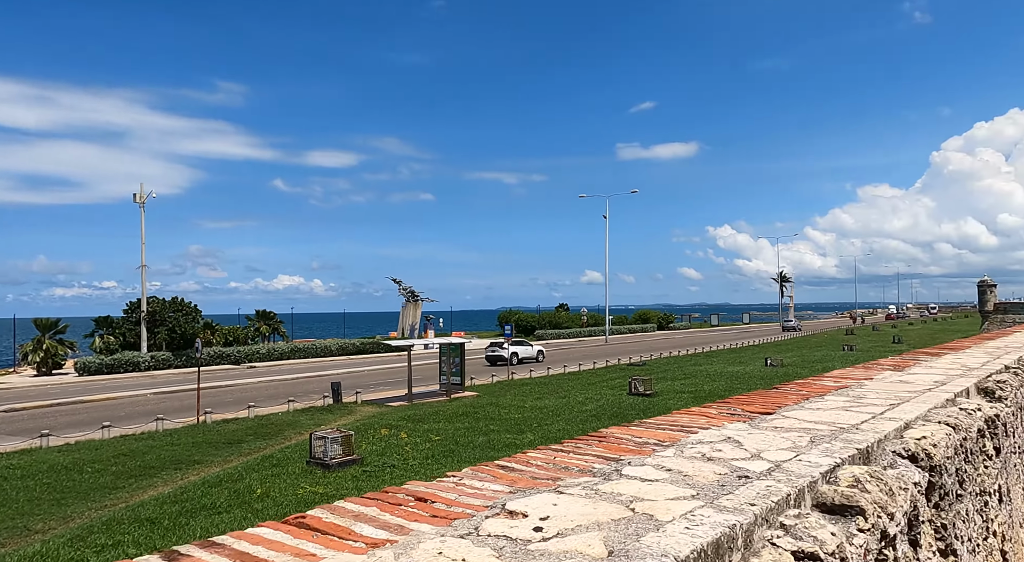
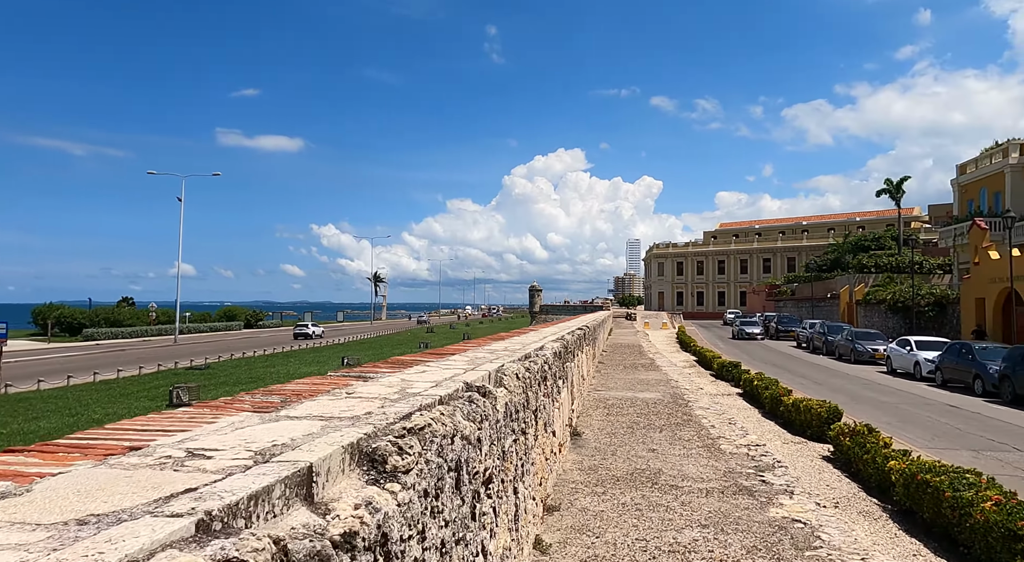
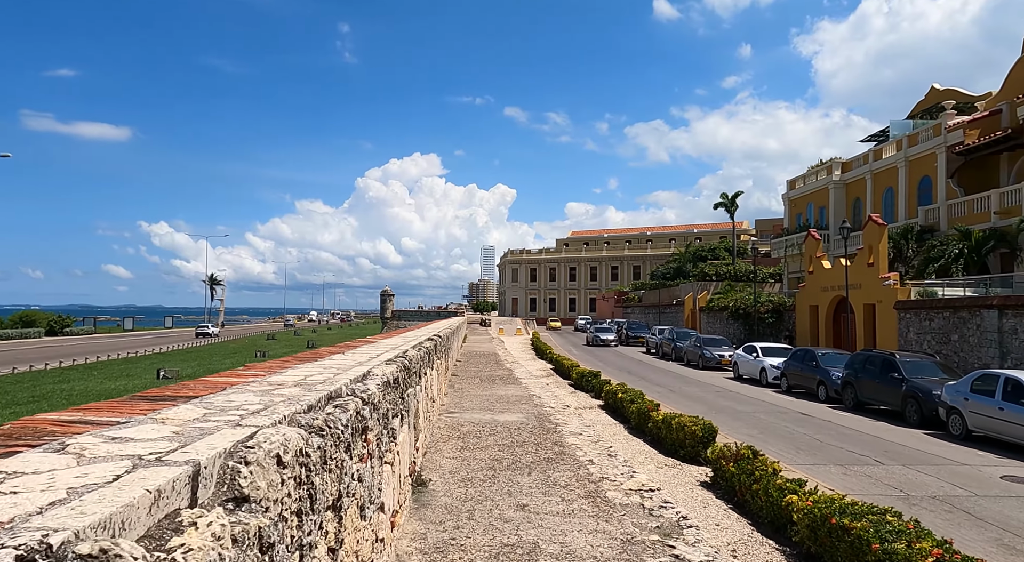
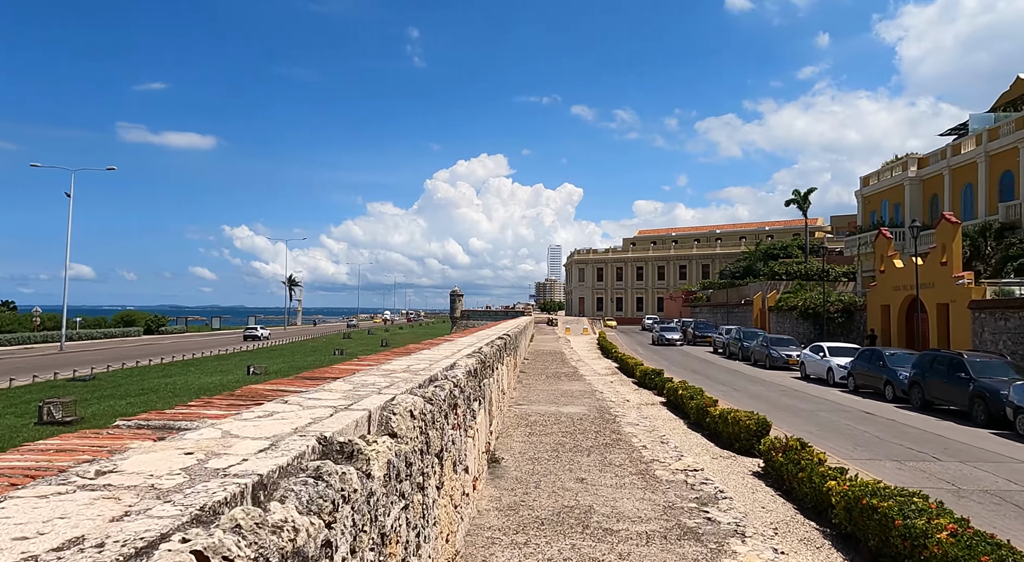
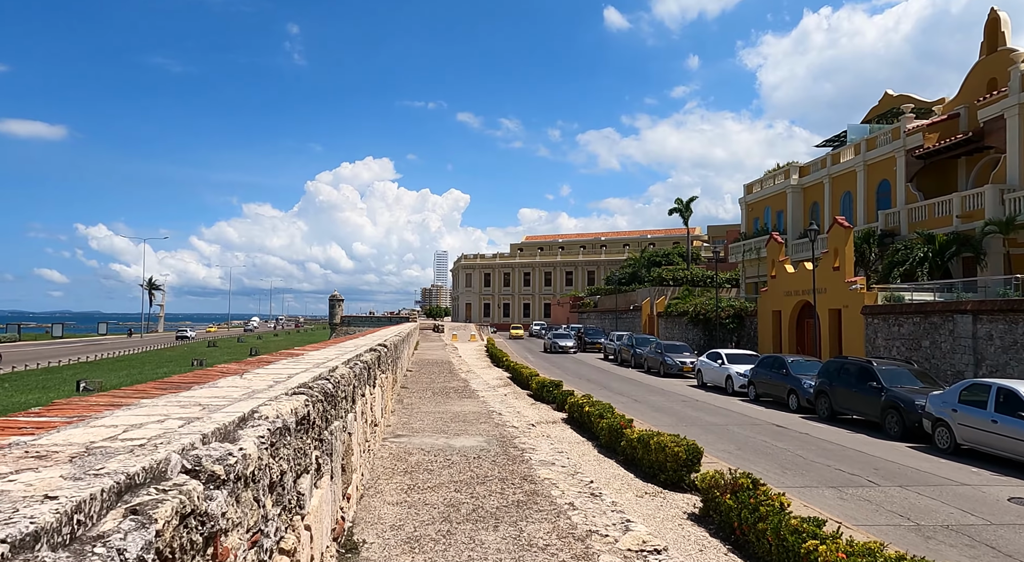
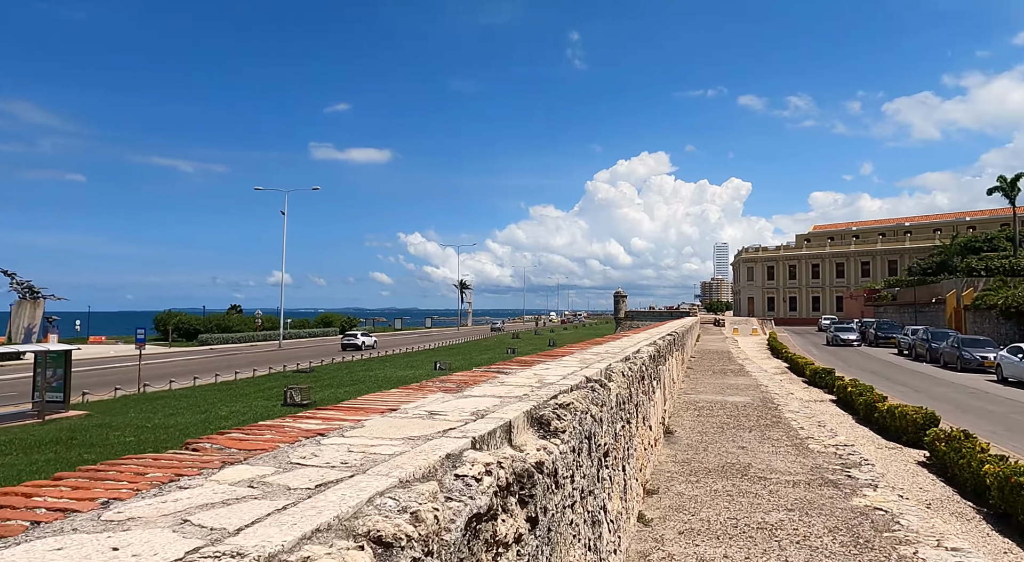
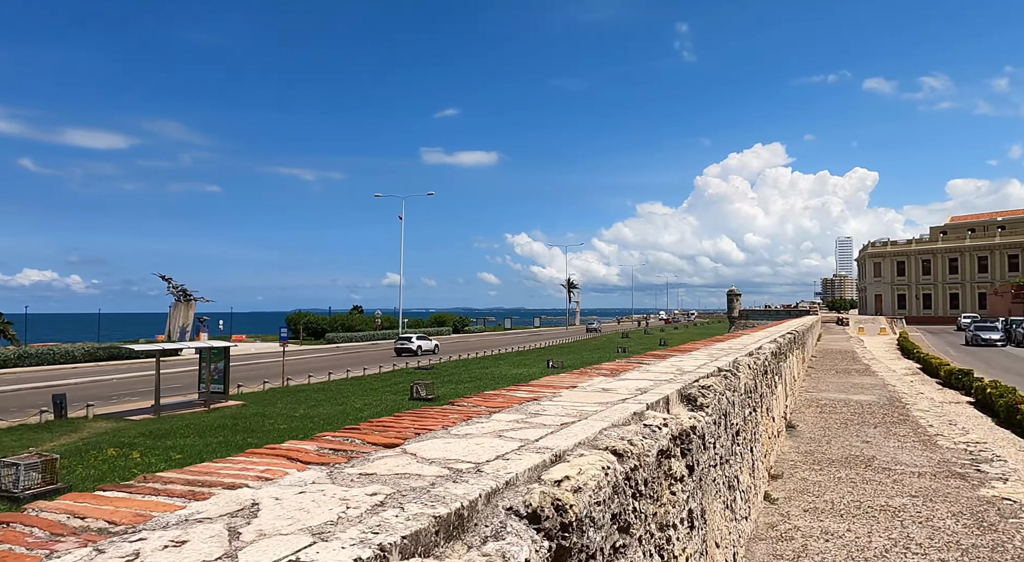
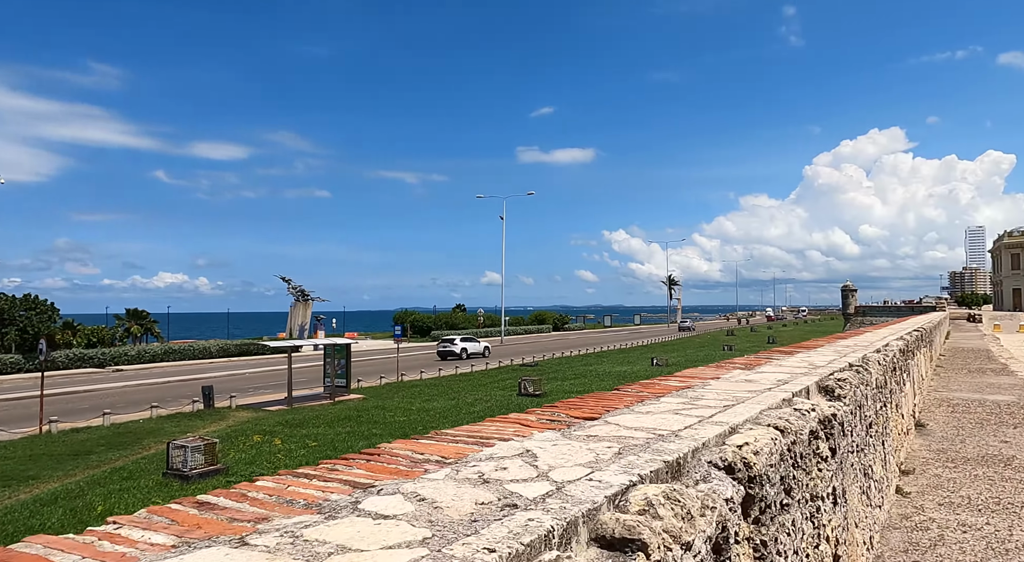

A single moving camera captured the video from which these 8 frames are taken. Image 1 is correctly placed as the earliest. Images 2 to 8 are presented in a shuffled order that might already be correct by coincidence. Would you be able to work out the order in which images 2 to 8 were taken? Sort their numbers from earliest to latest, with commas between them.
8, 7, 6, 2, 4, 3, 5
